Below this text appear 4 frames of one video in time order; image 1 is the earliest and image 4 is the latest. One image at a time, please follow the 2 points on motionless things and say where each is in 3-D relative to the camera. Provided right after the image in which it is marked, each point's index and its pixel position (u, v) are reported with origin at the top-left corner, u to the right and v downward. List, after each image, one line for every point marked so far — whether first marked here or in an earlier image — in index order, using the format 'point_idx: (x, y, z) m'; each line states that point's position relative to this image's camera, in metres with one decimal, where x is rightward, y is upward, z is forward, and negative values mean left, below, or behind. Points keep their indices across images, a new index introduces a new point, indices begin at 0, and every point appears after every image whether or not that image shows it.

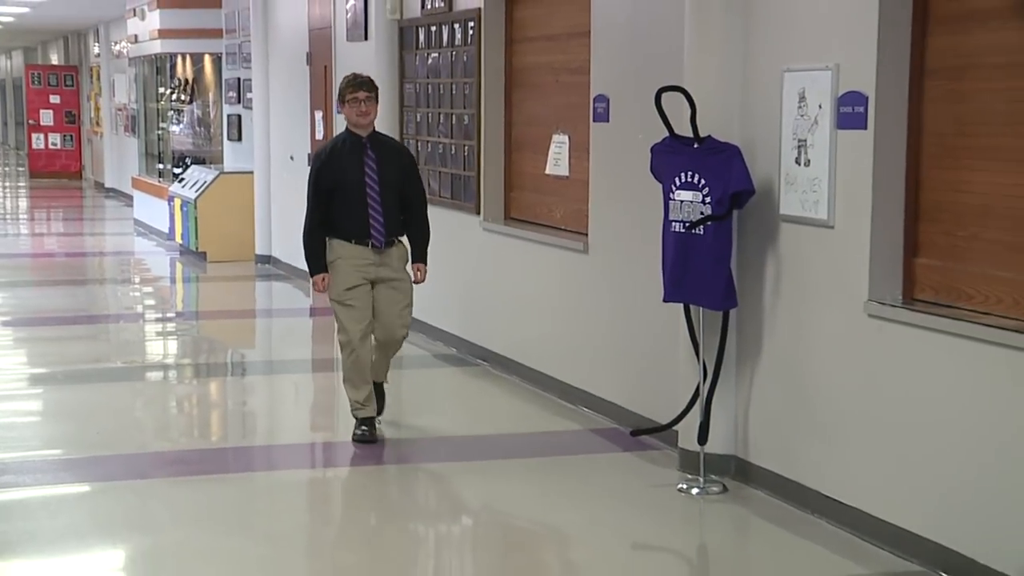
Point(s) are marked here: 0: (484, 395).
0: (-0.1, -0.5, +5.4) m
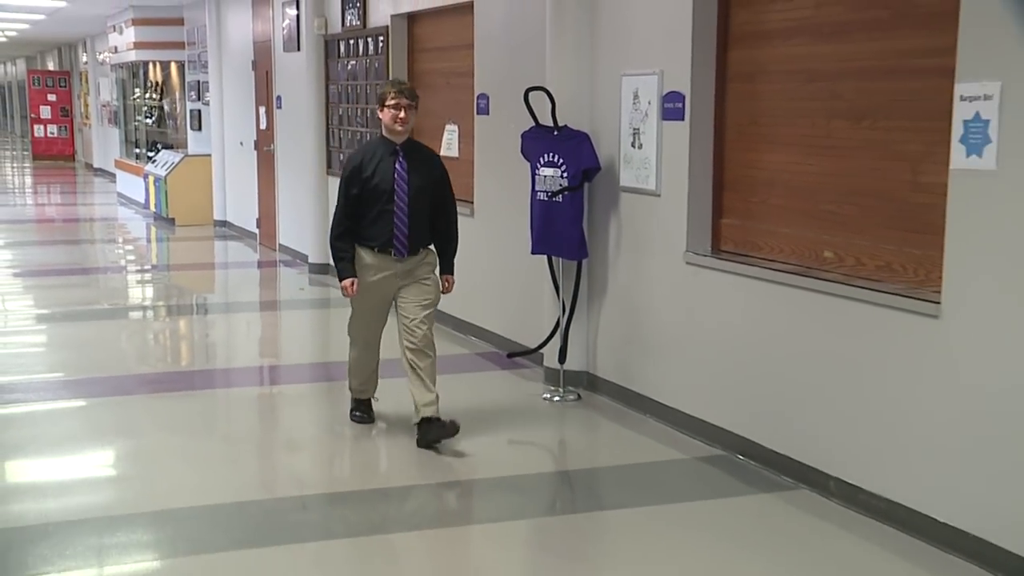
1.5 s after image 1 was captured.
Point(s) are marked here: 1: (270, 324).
0: (-0.6, -0.2, +6.5) m
1: (-1.4, -0.2, +6.7) m
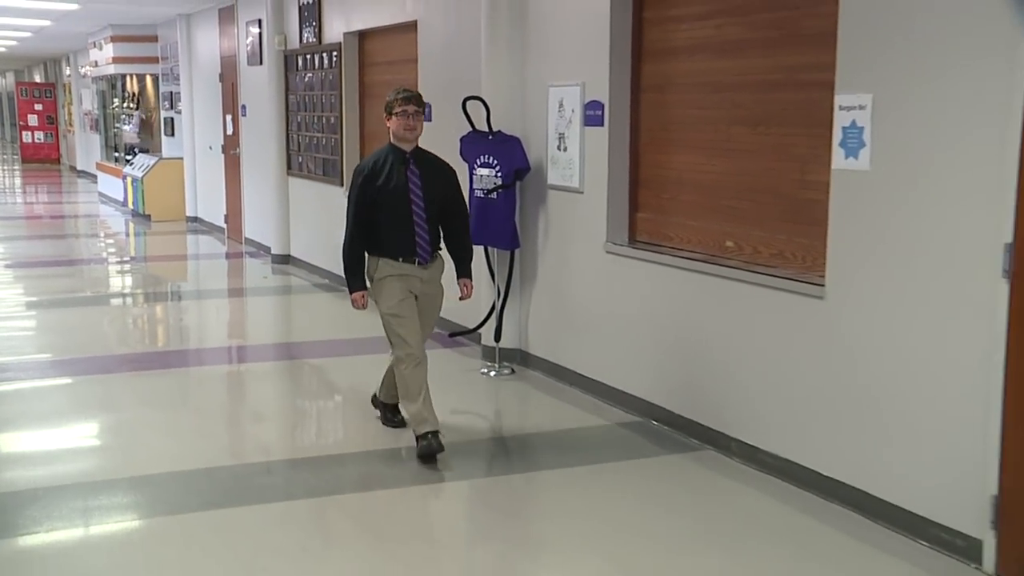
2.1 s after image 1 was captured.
0: (-0.9, -0.2, +7.1) m
1: (-1.8, -0.2, +7.3) m
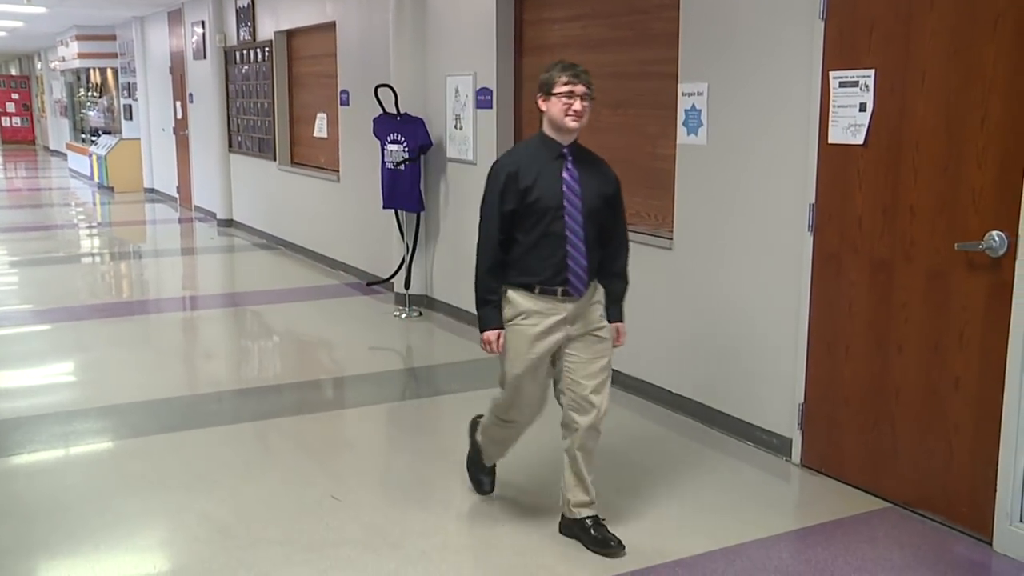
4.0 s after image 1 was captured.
0: (-1.5, +0.1, +8.3) m
1: (-2.4, +0.1, +8.4) m
